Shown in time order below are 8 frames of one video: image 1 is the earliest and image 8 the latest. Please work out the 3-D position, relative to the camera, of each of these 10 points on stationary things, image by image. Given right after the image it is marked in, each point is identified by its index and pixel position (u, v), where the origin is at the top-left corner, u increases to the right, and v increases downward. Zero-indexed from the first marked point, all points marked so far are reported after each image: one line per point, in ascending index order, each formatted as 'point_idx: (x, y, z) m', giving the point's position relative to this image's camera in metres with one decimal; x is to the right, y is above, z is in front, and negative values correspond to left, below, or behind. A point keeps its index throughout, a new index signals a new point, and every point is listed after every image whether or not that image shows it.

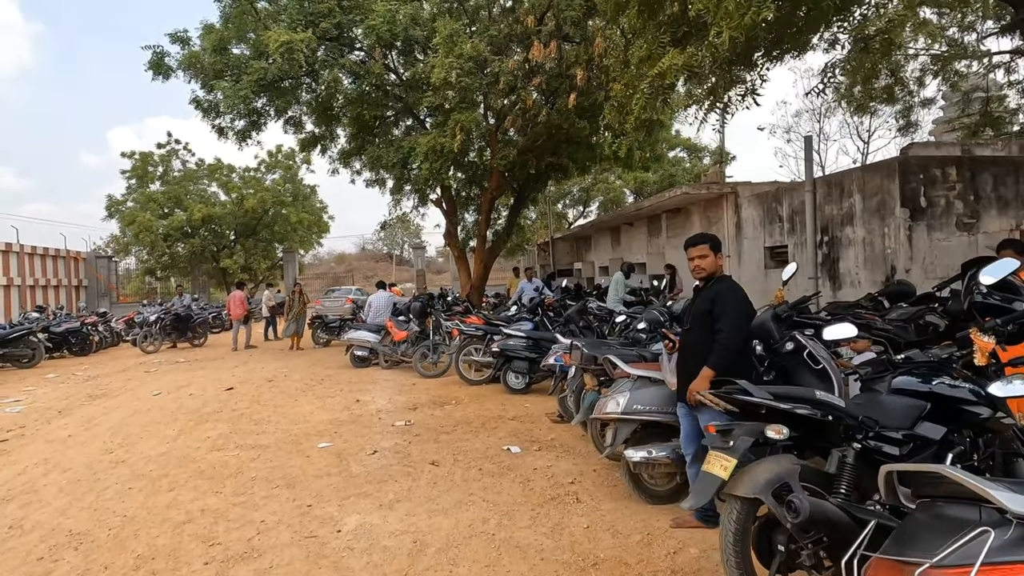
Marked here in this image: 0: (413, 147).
0: (-2.4, +3.4, +13.0) m
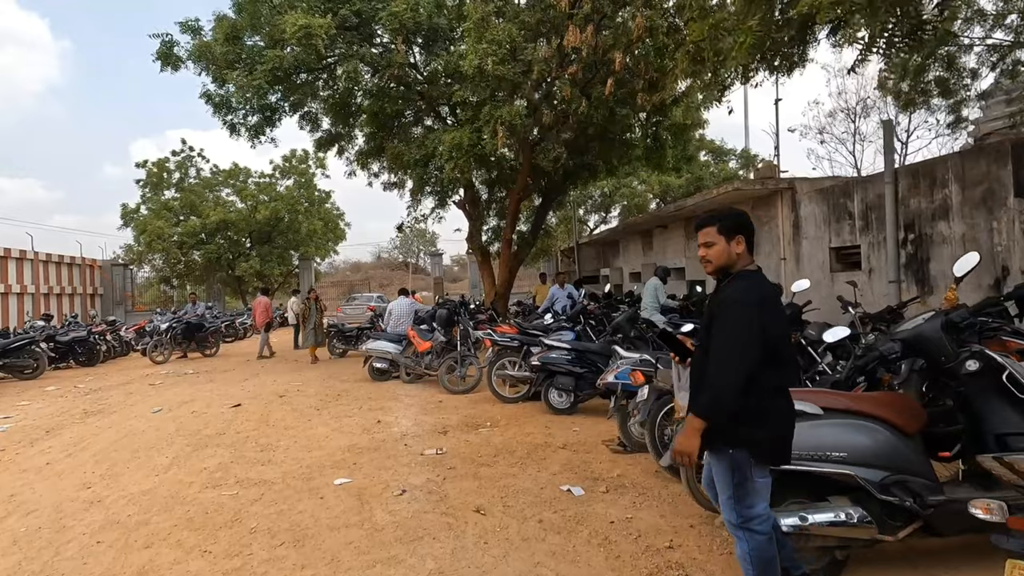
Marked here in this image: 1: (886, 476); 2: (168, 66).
0: (-1.7, +3.3, +12.1) m
1: (+1.8, -0.9, +2.5) m
2: (-6.7, +4.3, +10.3) m
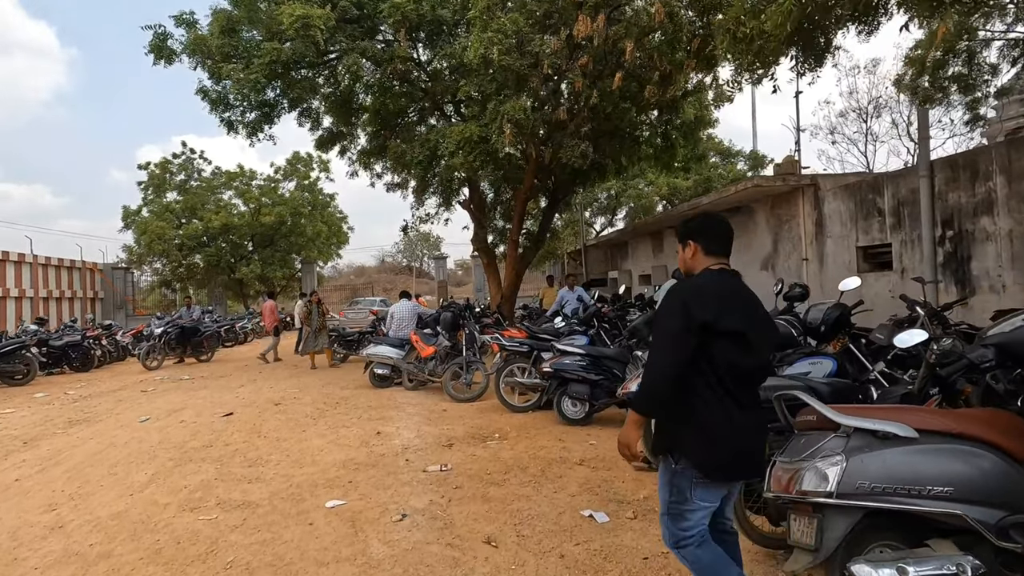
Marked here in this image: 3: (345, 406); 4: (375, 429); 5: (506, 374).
0: (-1.5, +3.2, +11.7) m
1: (+1.9, -0.9, +2.0) m
2: (-6.5, +4.3, +9.9) m
3: (-2.5, -1.7, +7.9) m
4: (-1.6, -1.7, +6.4) m
5: (-0.1, -1.2, +7.2) m
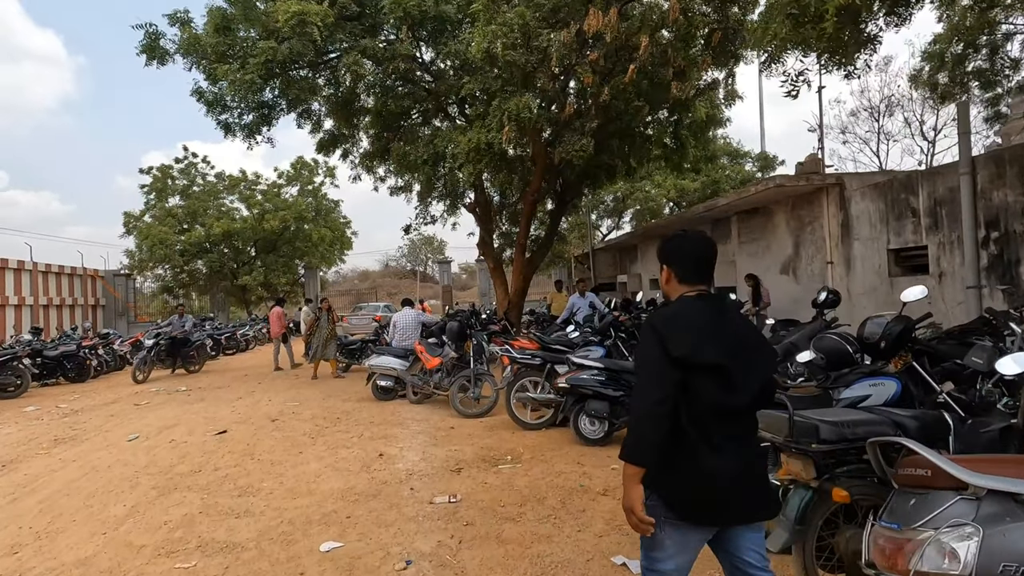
0: (-1.4, +3.1, +11.2) m
1: (+2.0, -0.9, +1.6) m
2: (-6.4, +4.1, +9.5) m
3: (-2.3, -1.9, +7.4) m
4: (-1.5, -1.8, +5.9) m
5: (+0.1, -1.3, +6.7) m
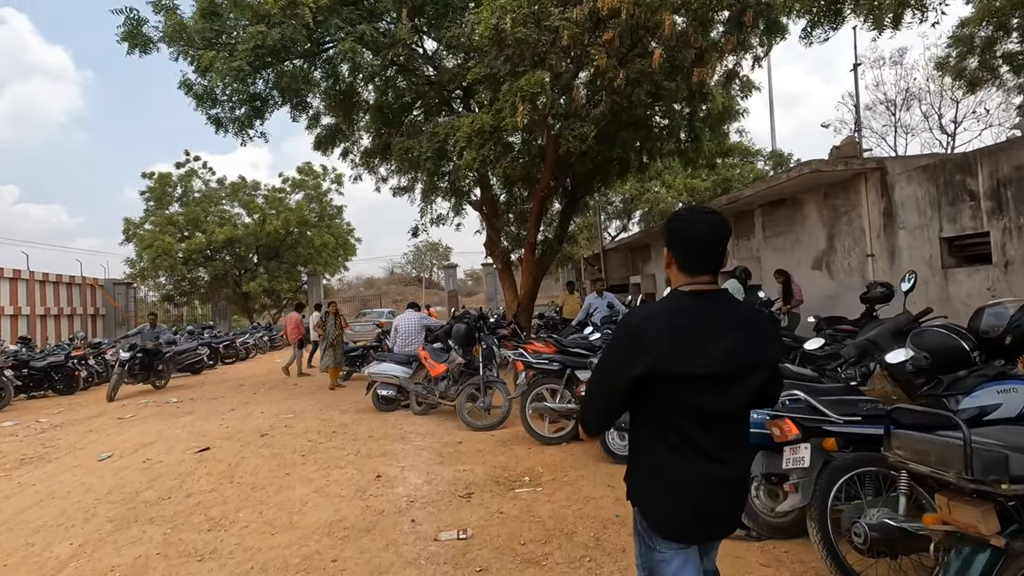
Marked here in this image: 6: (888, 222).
0: (-1.2, +3.1, +10.6) m
1: (+2.1, -0.8, +0.8) m
2: (-6.3, +4.0, +8.9) m
3: (-2.1, -1.9, +6.7) m
4: (-1.3, -1.8, +5.1) m
5: (+0.2, -1.2, +5.9) m
6: (+5.8, +1.0, +8.2) m
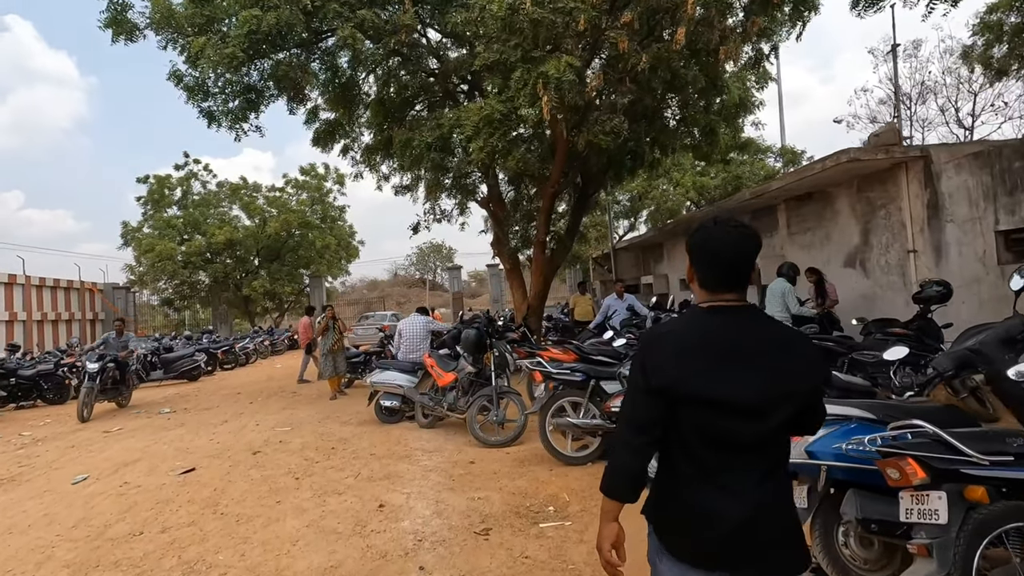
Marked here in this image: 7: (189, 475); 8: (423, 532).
0: (-1.0, +3.0, +9.9) m
1: (+2.2, -0.8, +0.1) m
2: (-6.1, +4.0, +8.3) m
3: (-1.9, -1.9, +6.1) m
4: (-1.1, -1.8, +4.5) m
5: (+0.4, -1.2, +5.3) m
6: (+6.0, +1.0, +7.5) m
7: (-3.4, -2.0, +5.6) m
8: (-0.6, -1.7, +3.8) m
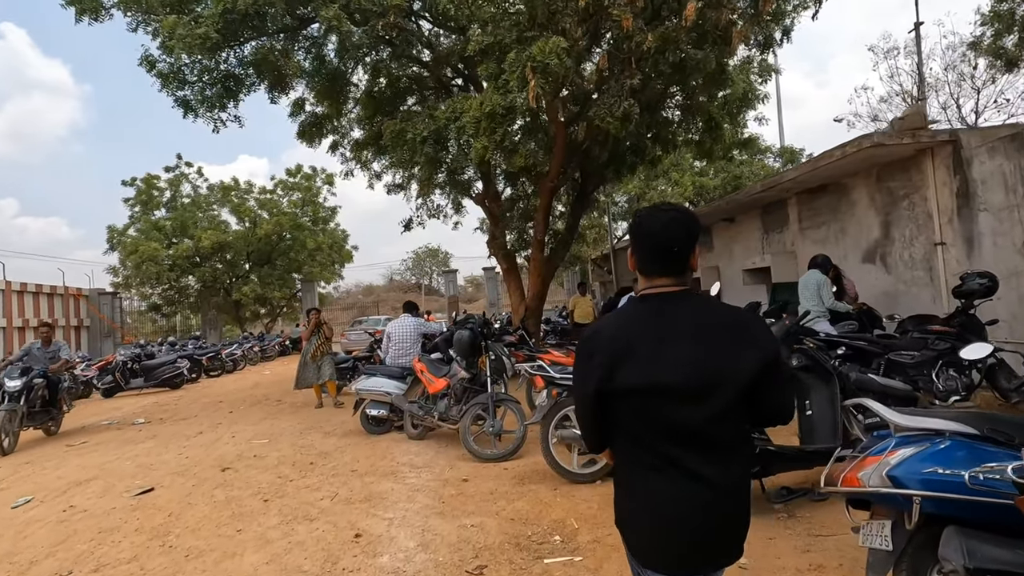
0: (-1.1, +3.0, +9.4) m
1: (+2.2, -0.7, -0.5) m
2: (-6.2, +3.9, +7.7) m
3: (-2.0, -1.9, +5.4) m
4: (-1.2, -1.7, +3.9) m
5: (+0.4, -1.2, +4.7) m
6: (+5.9, +1.1, +7.0) m
7: (-3.4, -1.9, +4.9) m
8: (-0.6, -1.7, +3.1) m
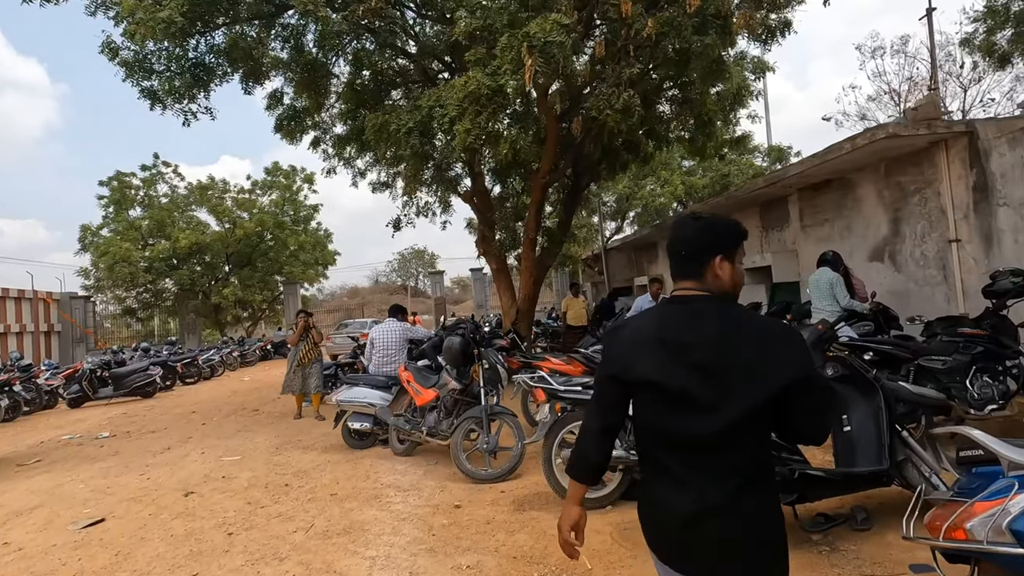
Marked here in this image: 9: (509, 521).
0: (-1.3, +3.0, +8.8) m
1: (+2.4, -0.7, -0.9) m
2: (-6.3, +3.9, +7.1) m
3: (-2.0, -1.9, +4.9) m
4: (-1.1, -1.8, +3.3) m
5: (+0.4, -1.2, +4.2) m
6: (+5.8, +1.1, +6.6) m
7: (-3.4, -2.0, +4.3) m
8: (-0.6, -1.7, +2.6) m
9: (0.0, -1.7, +3.8) m
